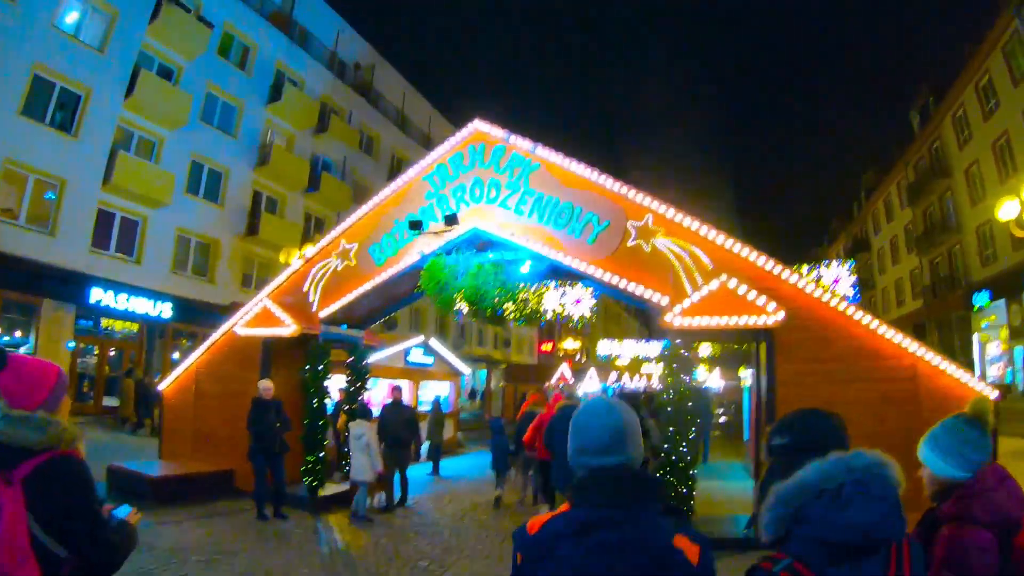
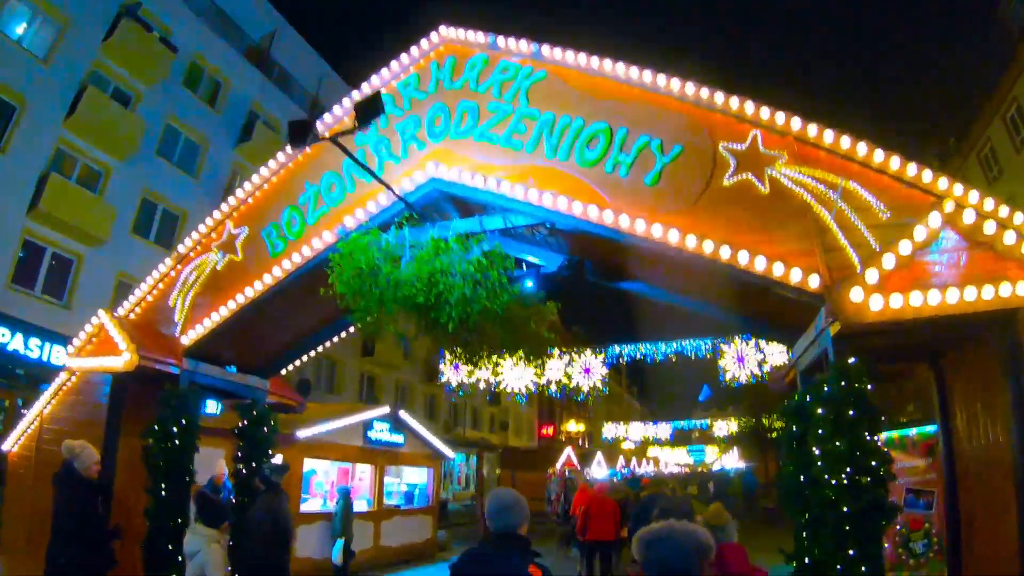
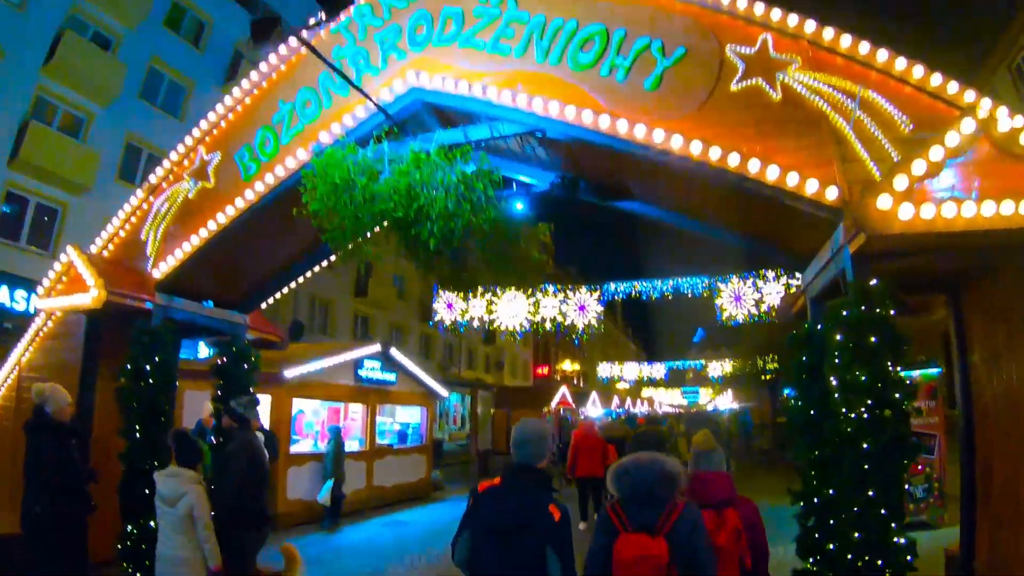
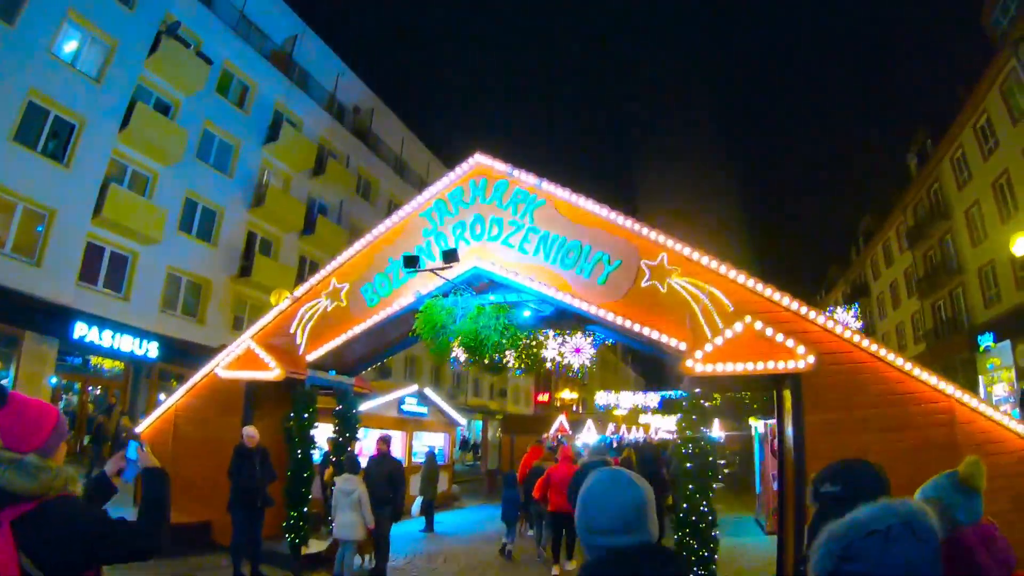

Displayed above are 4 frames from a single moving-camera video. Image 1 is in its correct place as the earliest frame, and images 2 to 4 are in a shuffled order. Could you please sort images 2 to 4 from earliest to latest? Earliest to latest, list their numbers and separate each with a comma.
4, 2, 3
